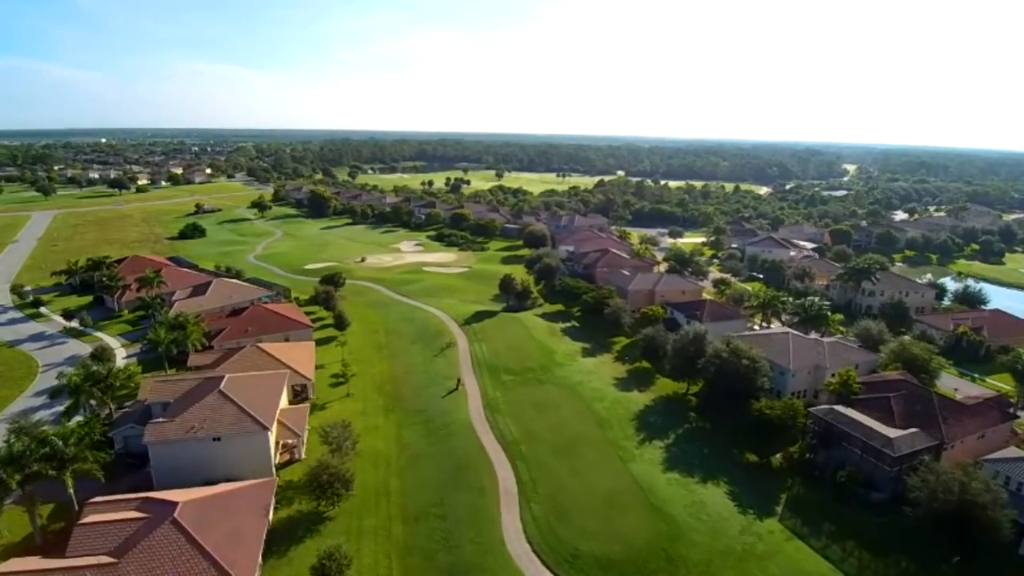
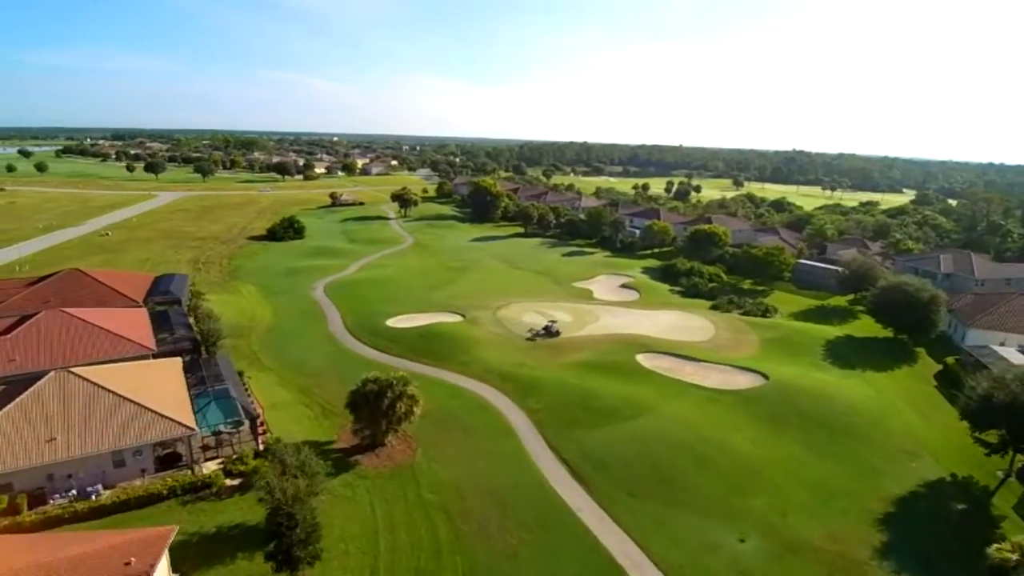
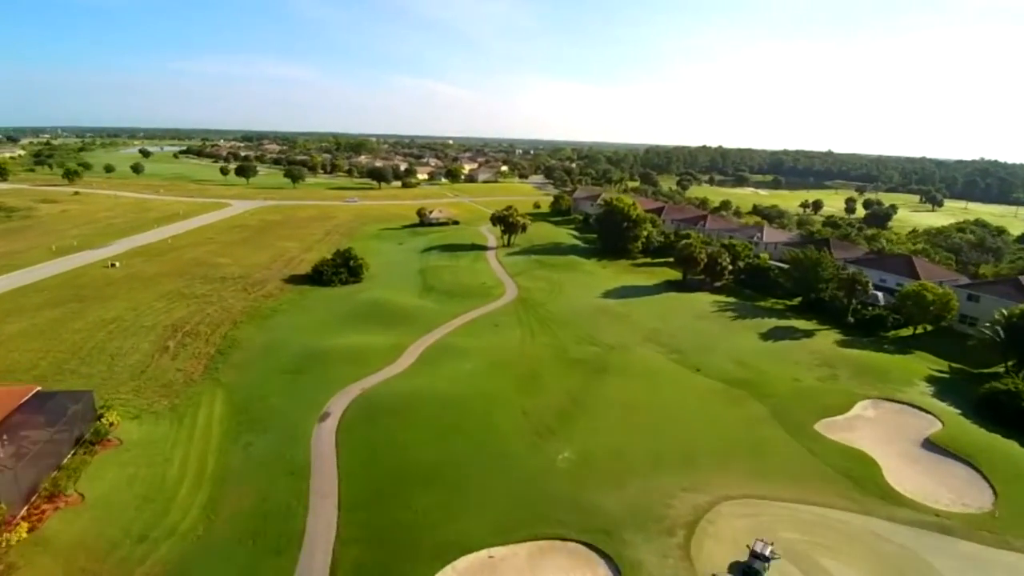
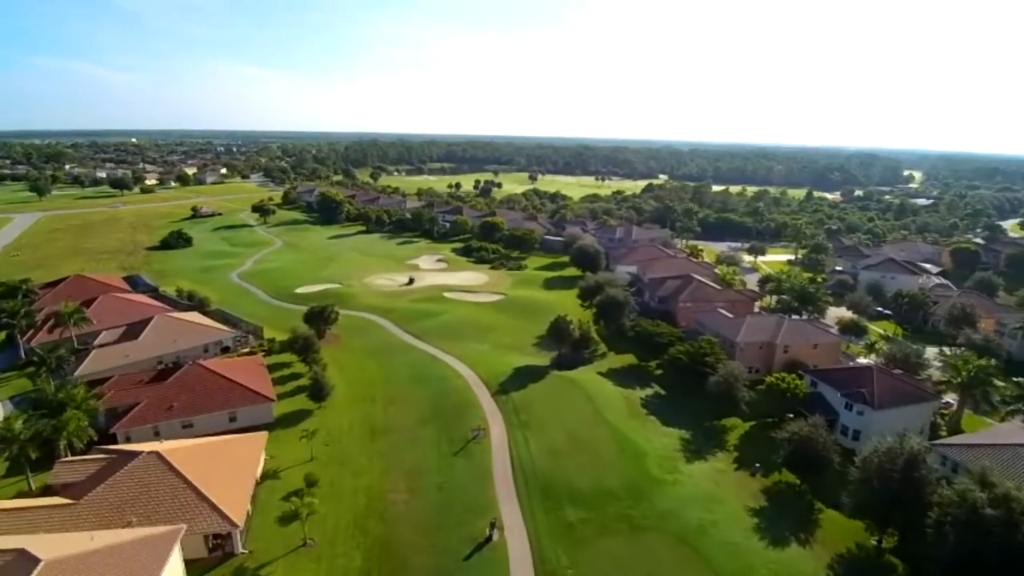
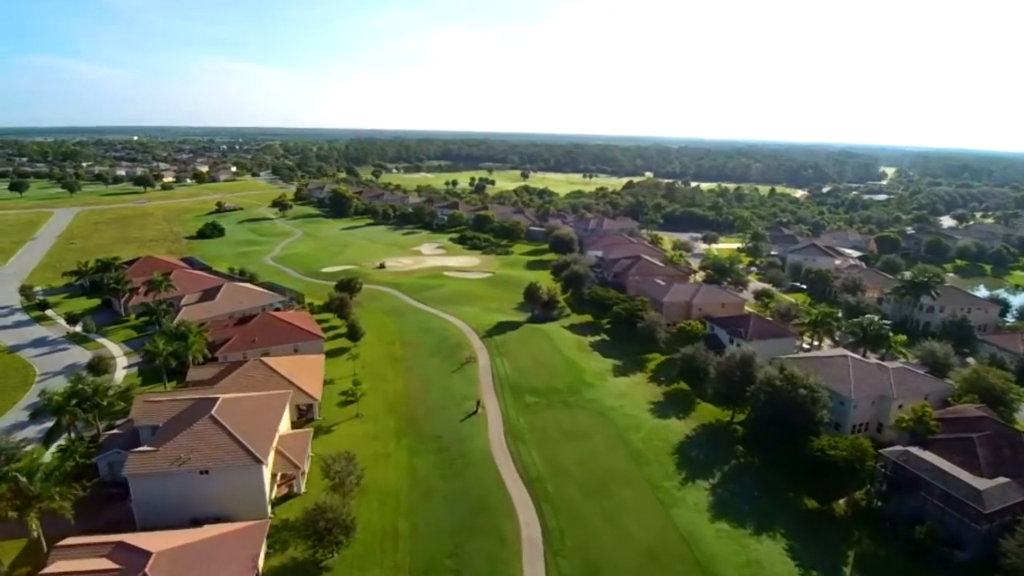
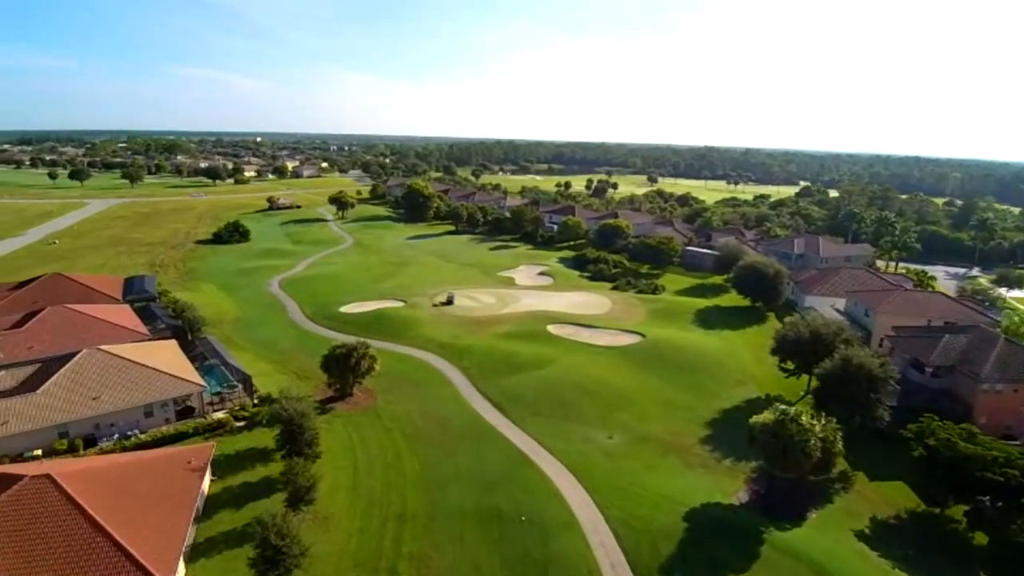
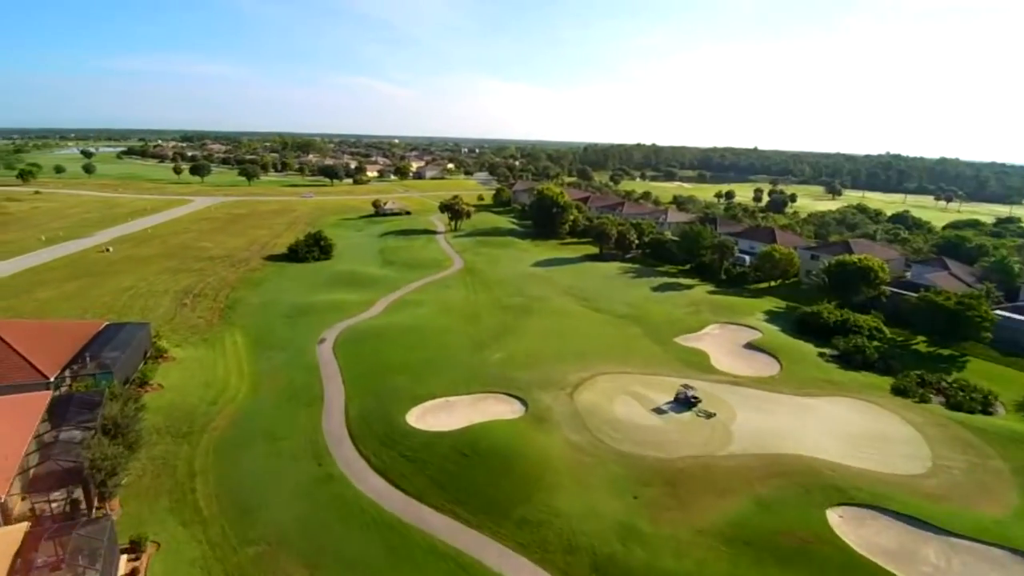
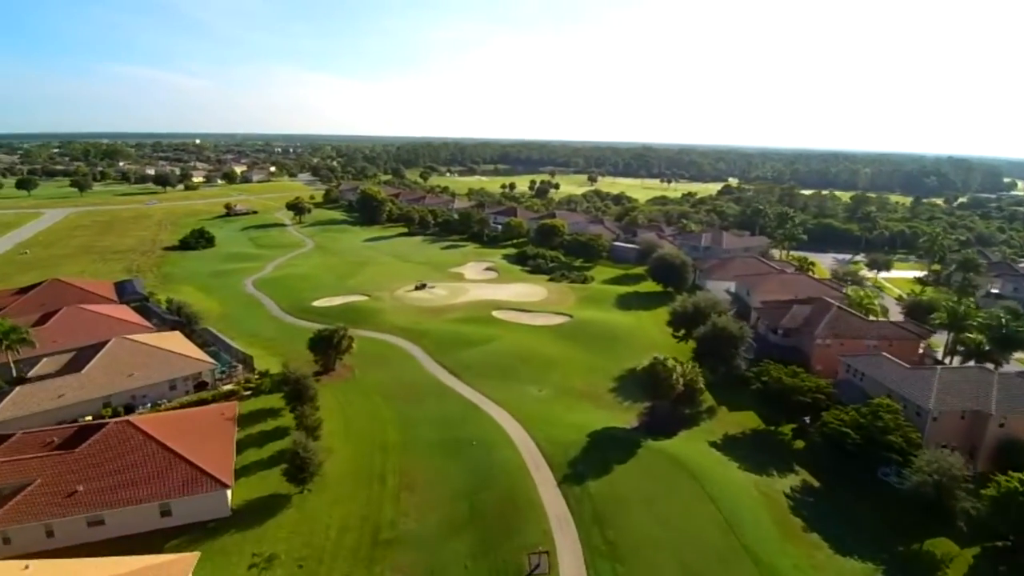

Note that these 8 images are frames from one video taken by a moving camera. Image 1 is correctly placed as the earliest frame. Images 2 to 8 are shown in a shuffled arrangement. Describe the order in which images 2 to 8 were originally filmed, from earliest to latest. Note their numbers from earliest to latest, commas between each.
5, 4, 8, 6, 2, 7, 3
